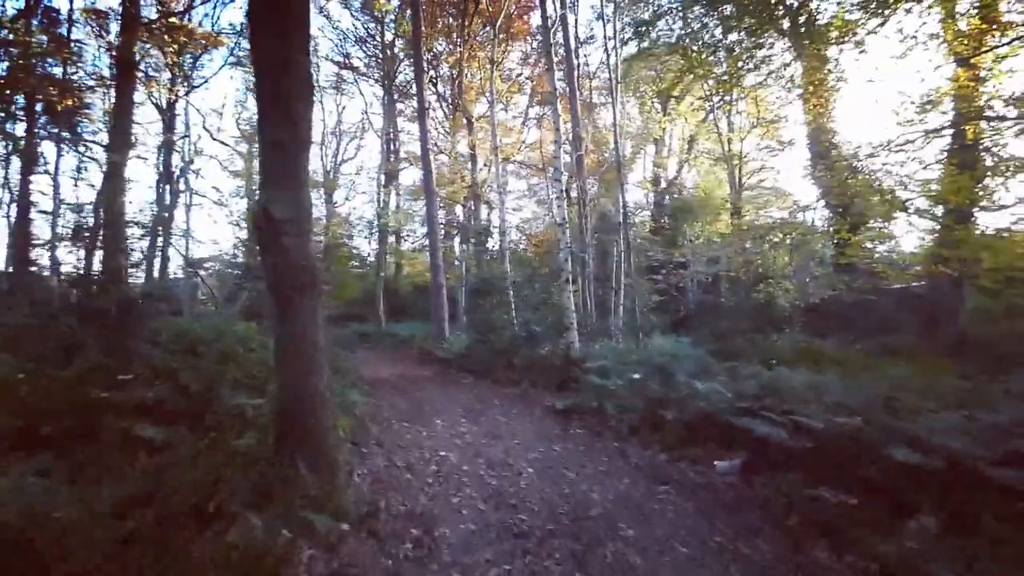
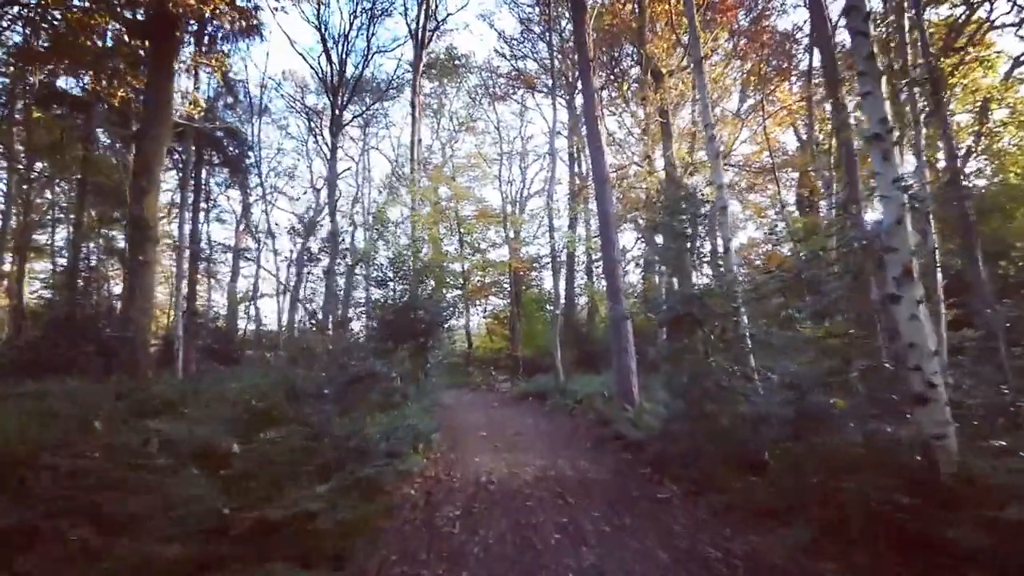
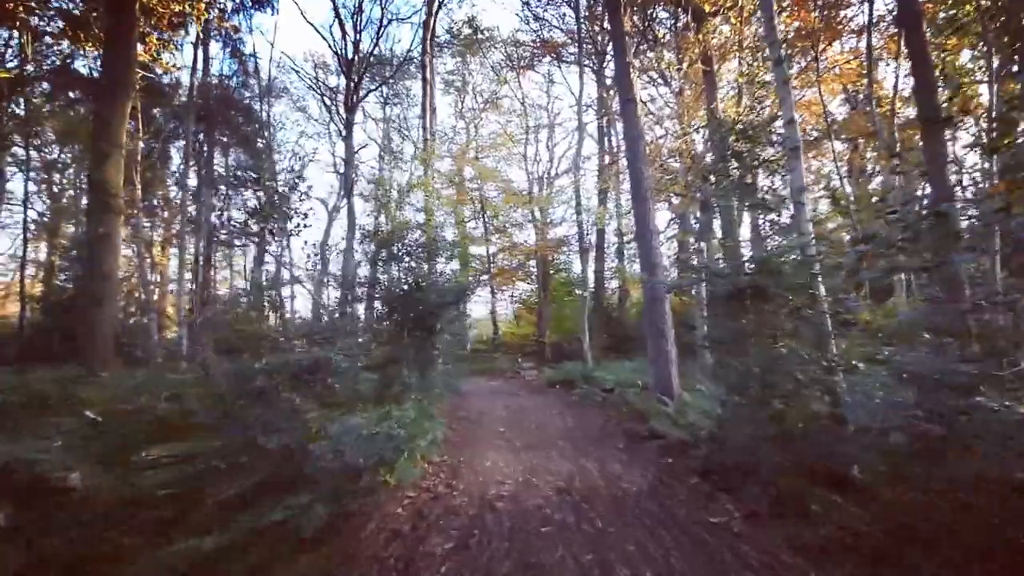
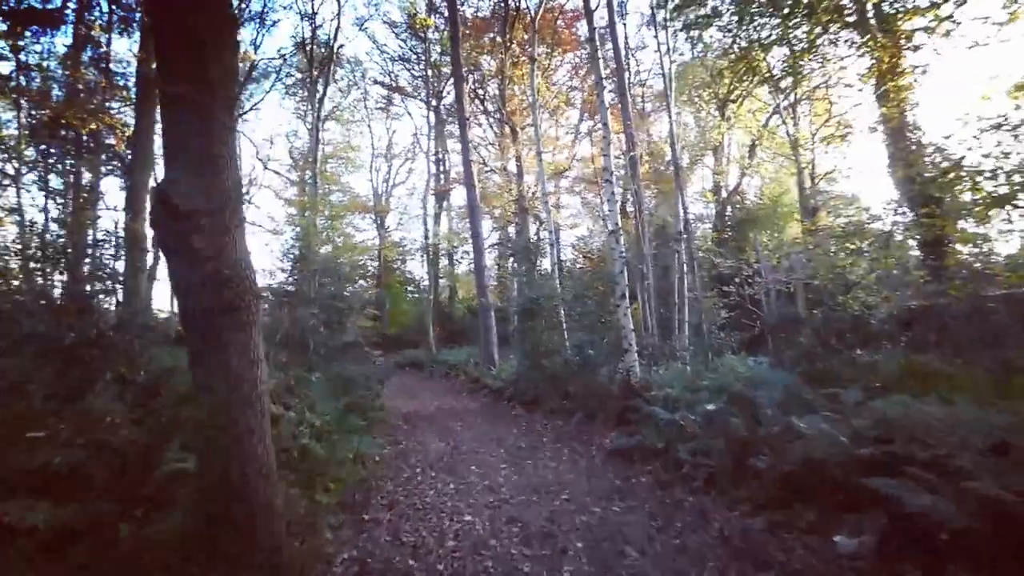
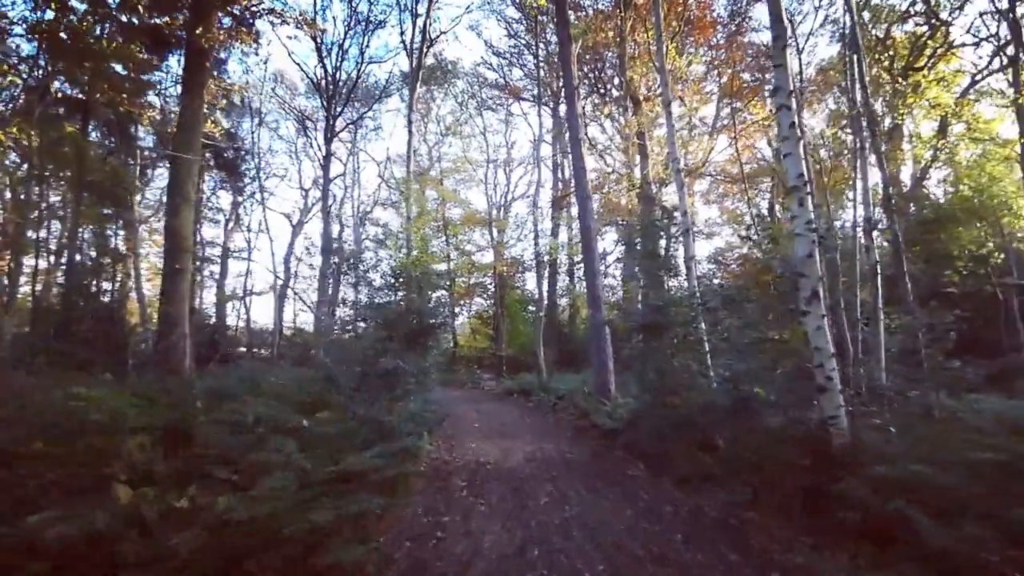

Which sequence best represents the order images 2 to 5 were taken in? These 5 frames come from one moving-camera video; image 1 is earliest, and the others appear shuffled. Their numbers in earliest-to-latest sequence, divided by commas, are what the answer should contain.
4, 5, 2, 3
